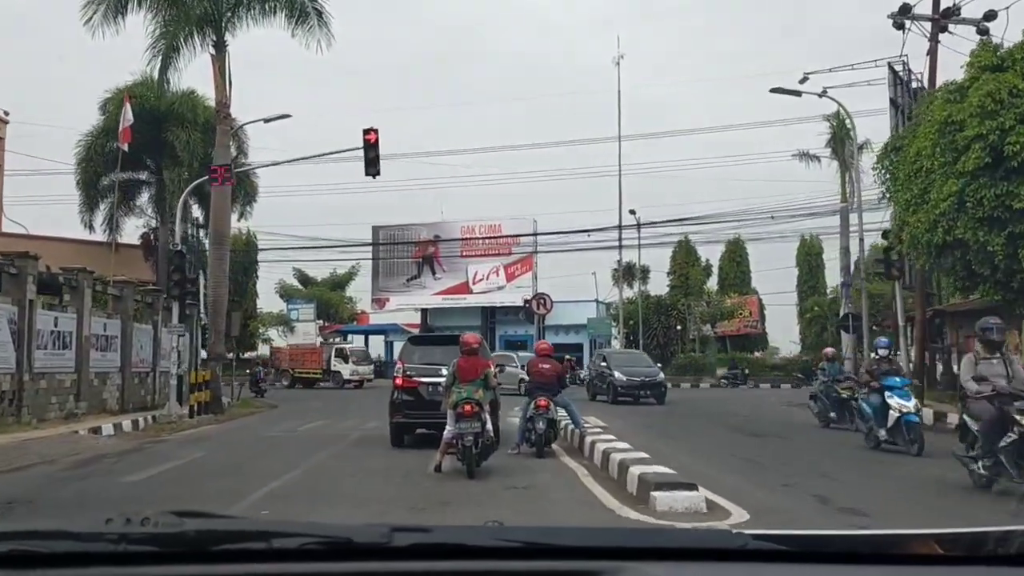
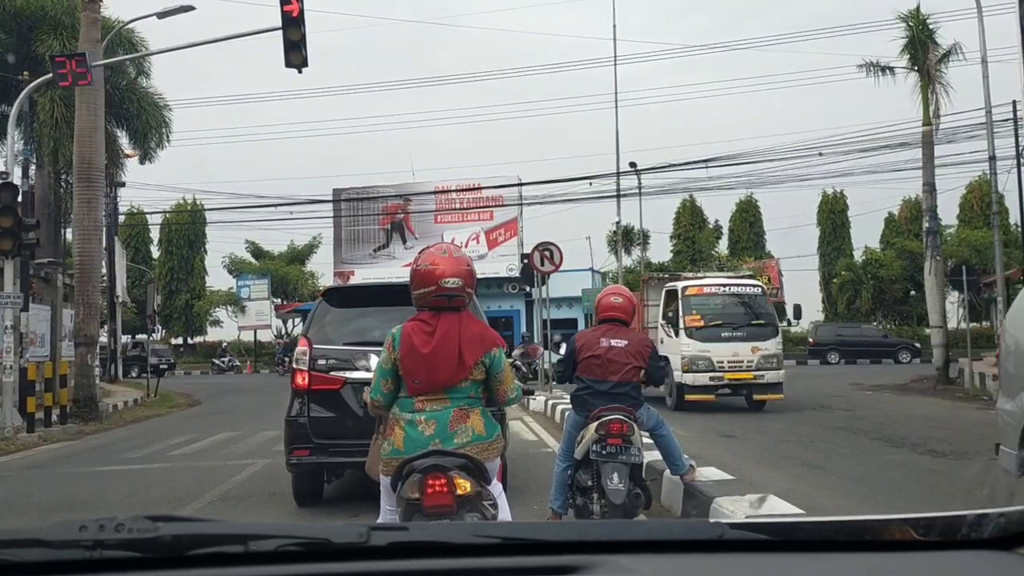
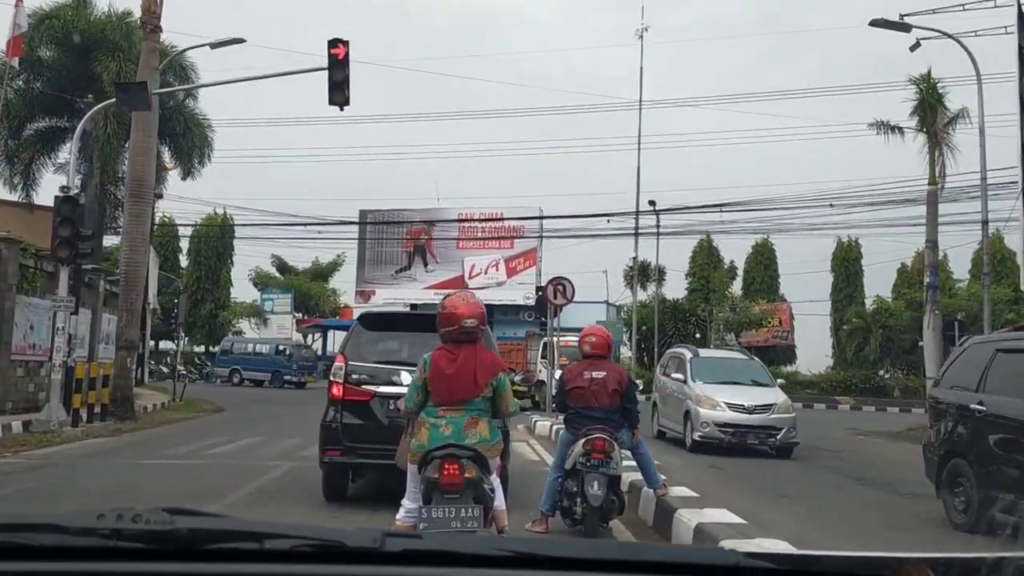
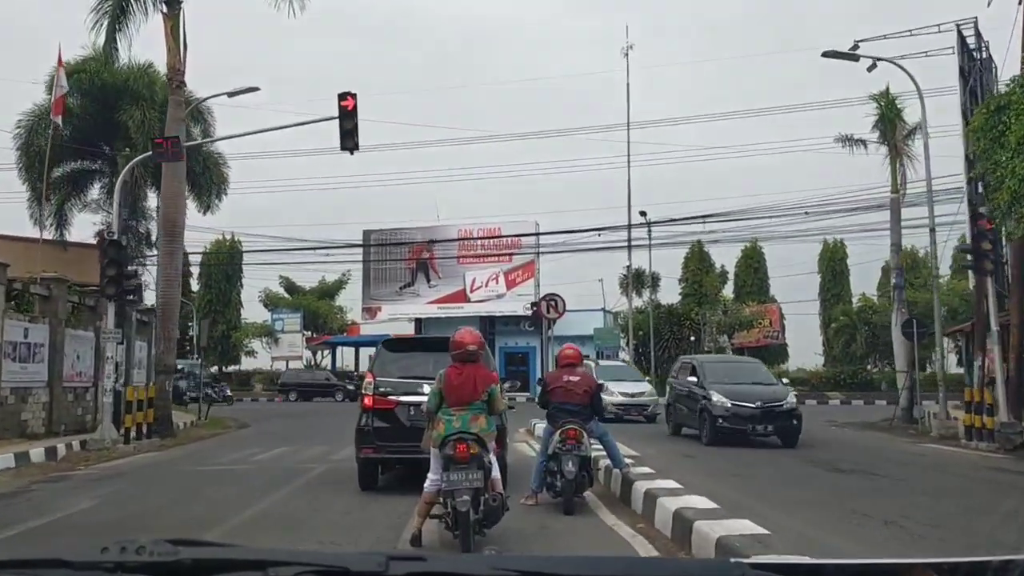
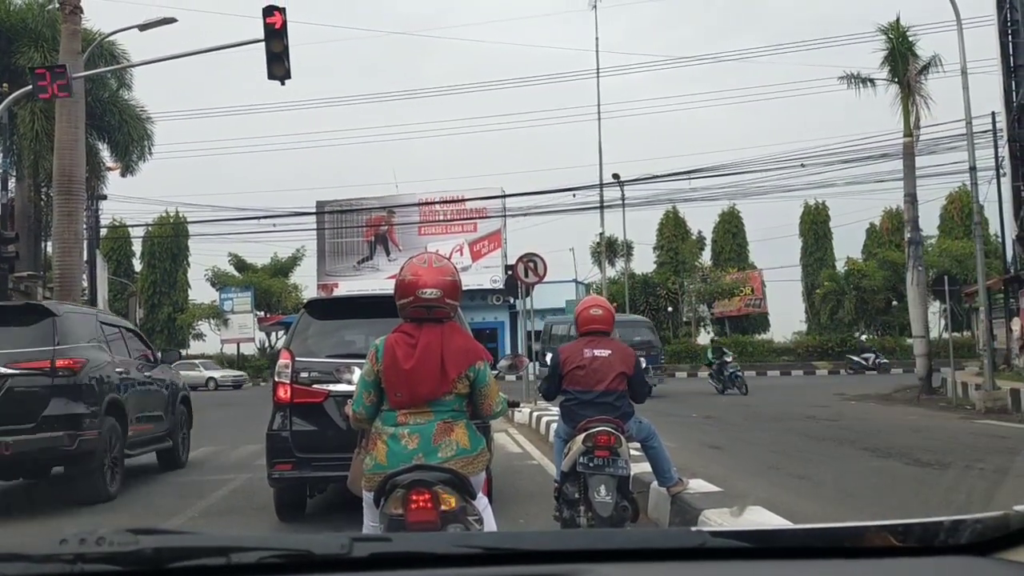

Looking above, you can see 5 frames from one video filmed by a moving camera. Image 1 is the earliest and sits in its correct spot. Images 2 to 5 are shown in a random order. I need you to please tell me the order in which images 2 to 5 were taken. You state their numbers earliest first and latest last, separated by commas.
4, 3, 2, 5
